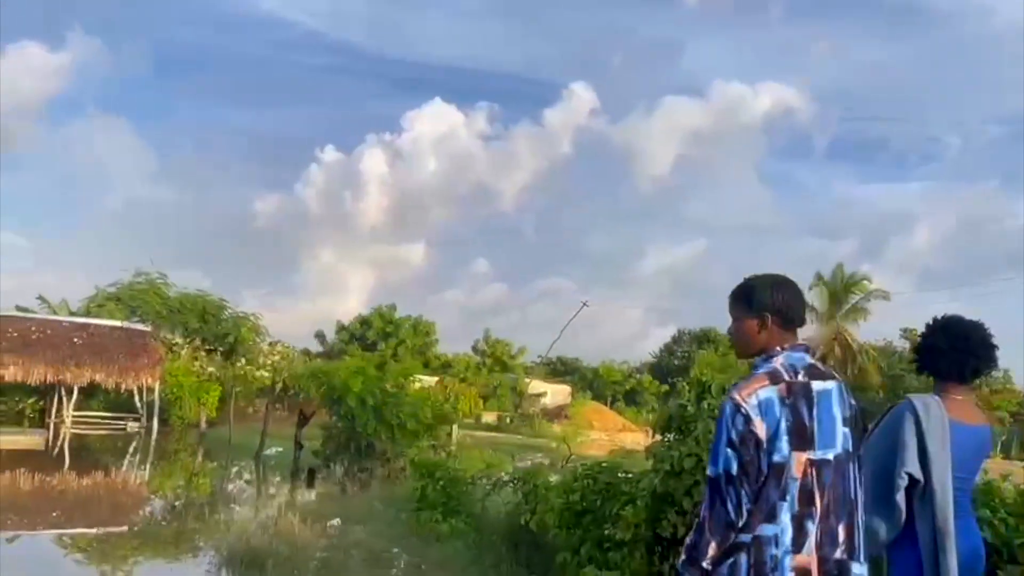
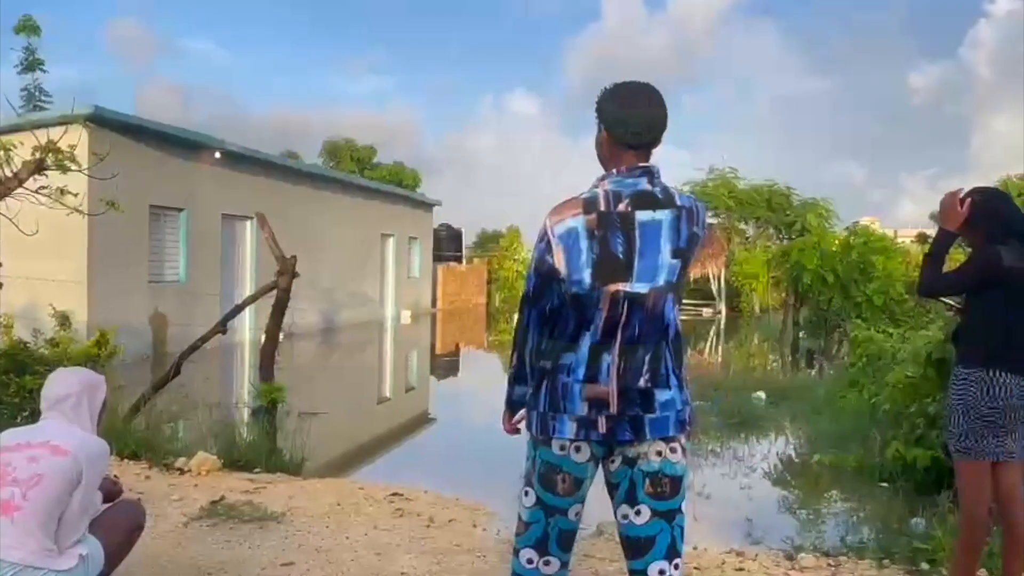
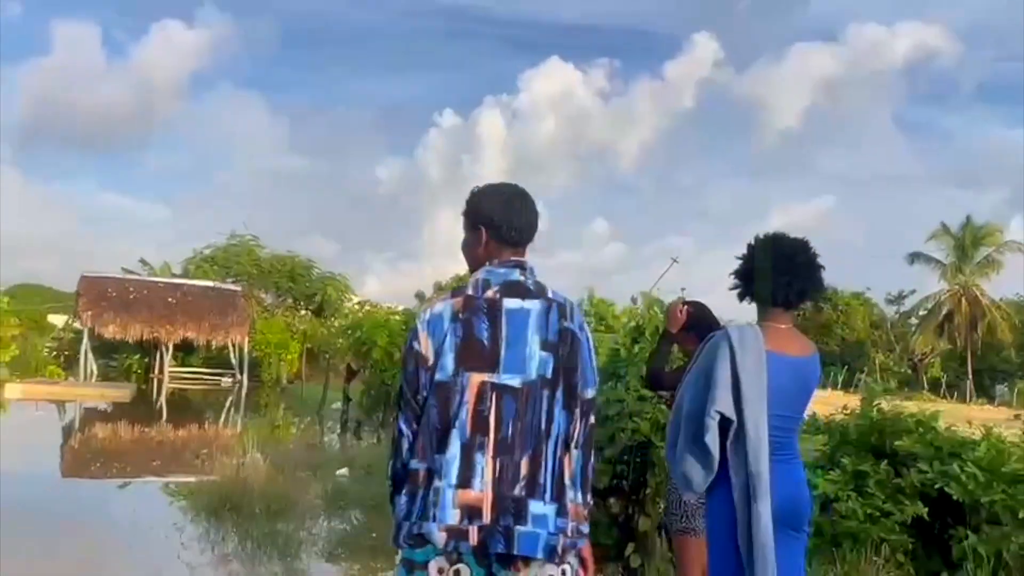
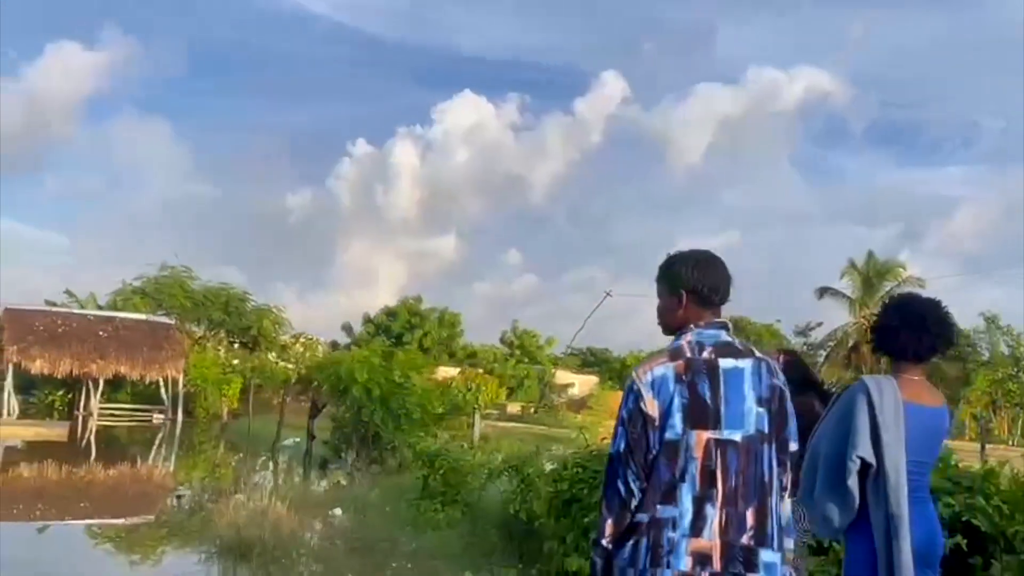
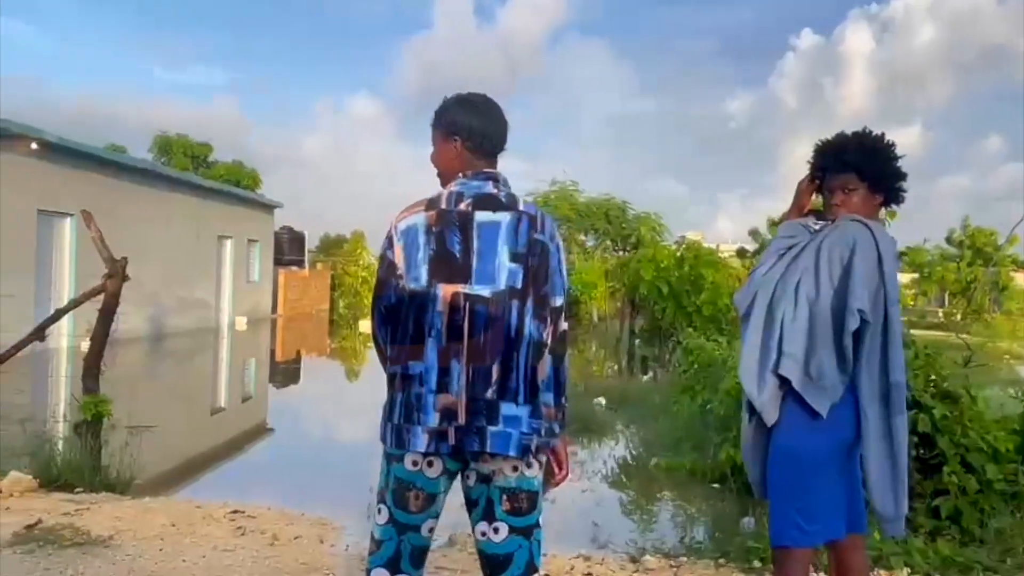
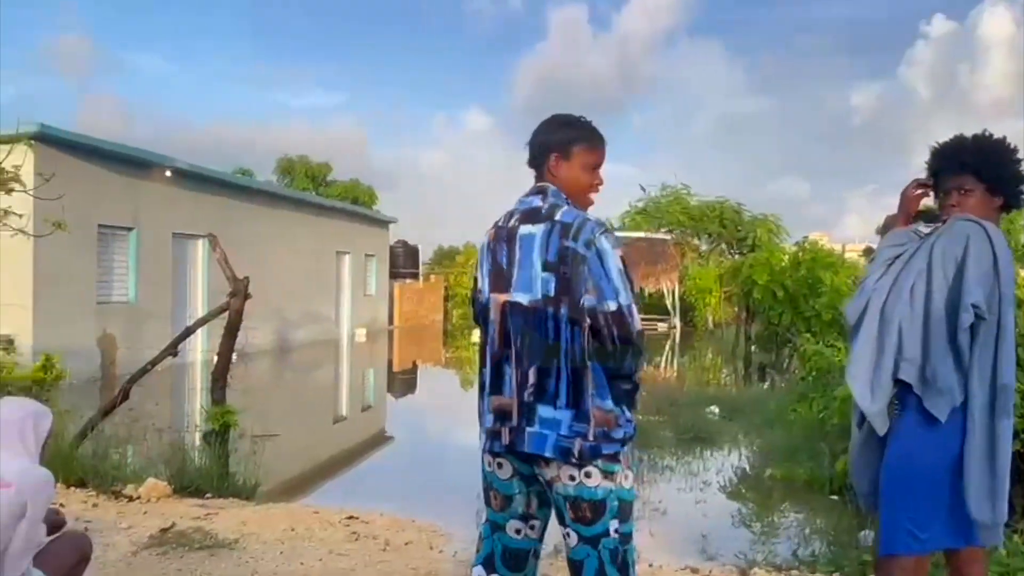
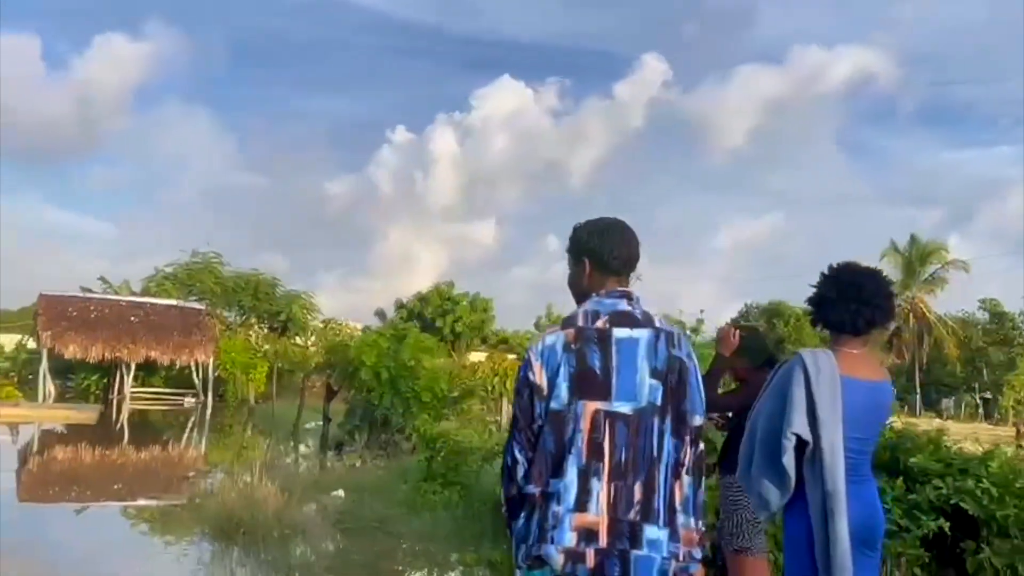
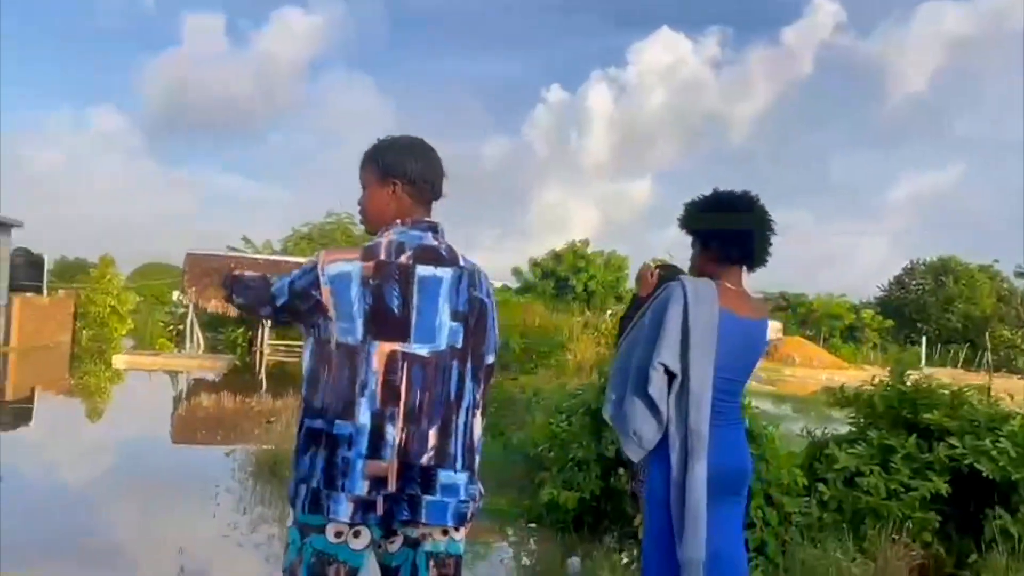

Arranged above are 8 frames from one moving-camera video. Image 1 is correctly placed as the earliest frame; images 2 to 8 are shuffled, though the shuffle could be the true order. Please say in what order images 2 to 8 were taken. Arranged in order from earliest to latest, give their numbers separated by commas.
4, 7, 3, 8, 5, 6, 2
